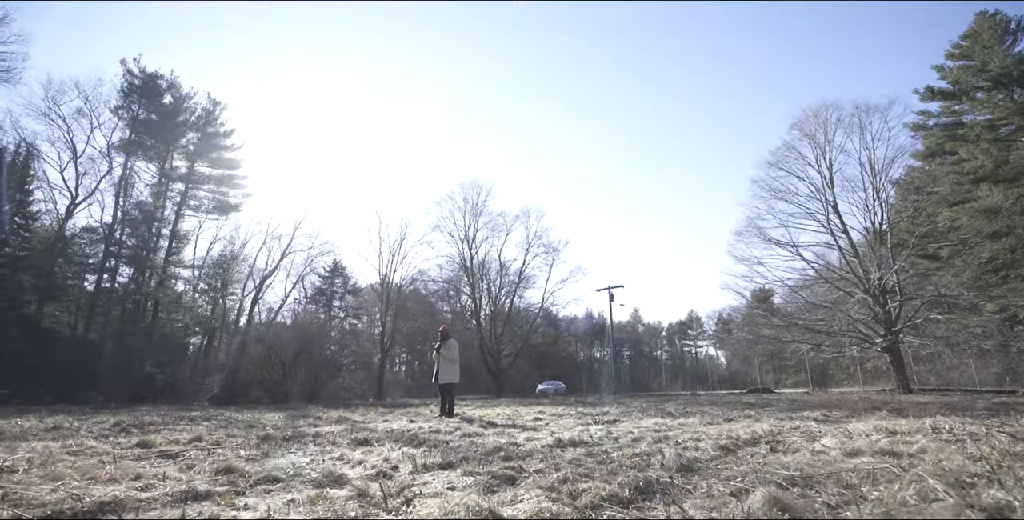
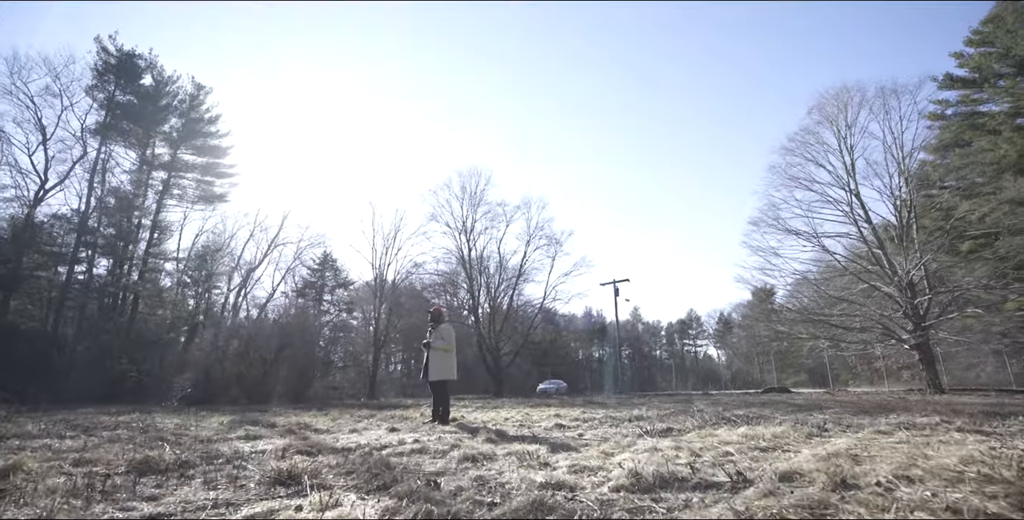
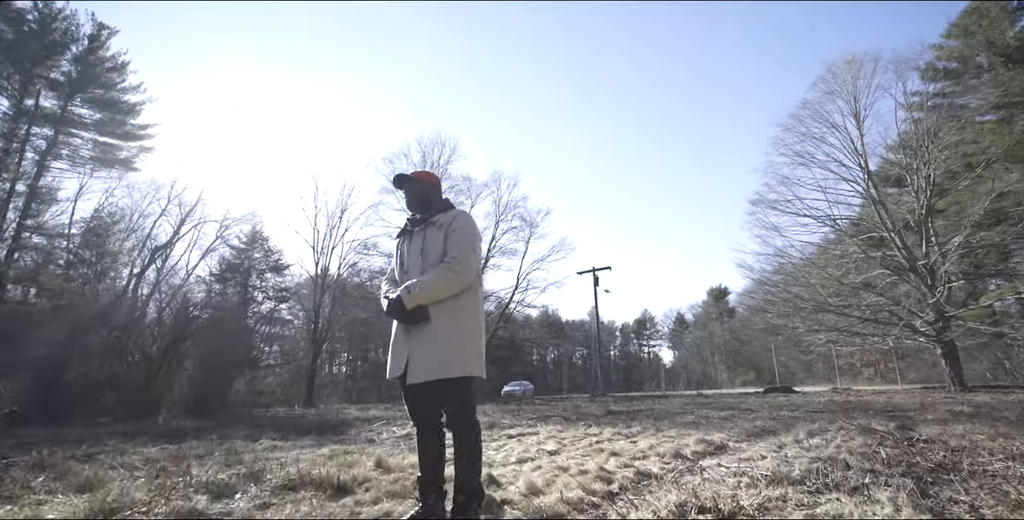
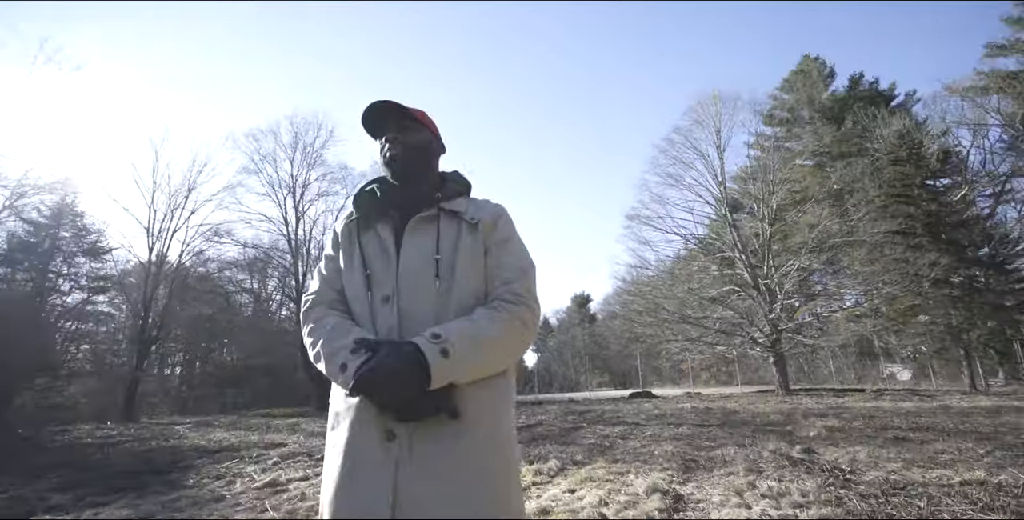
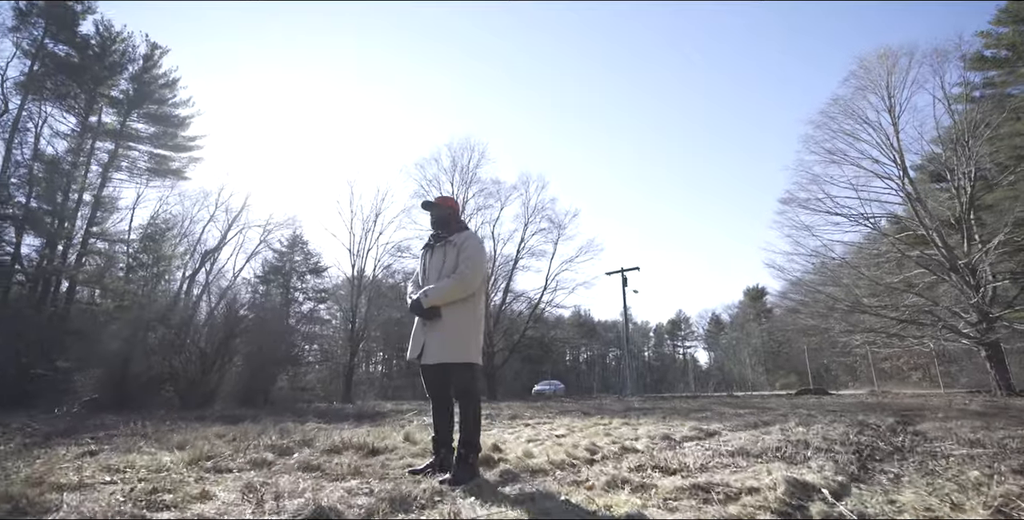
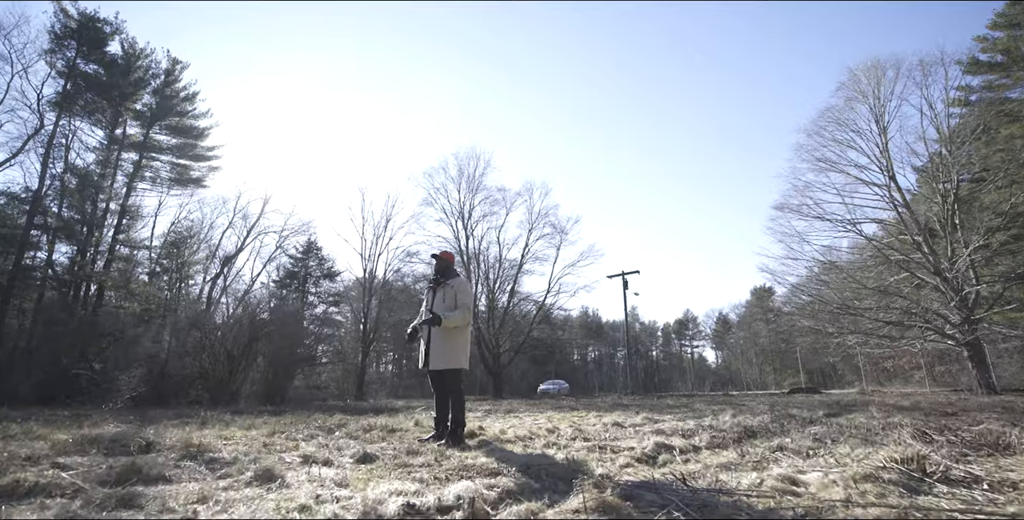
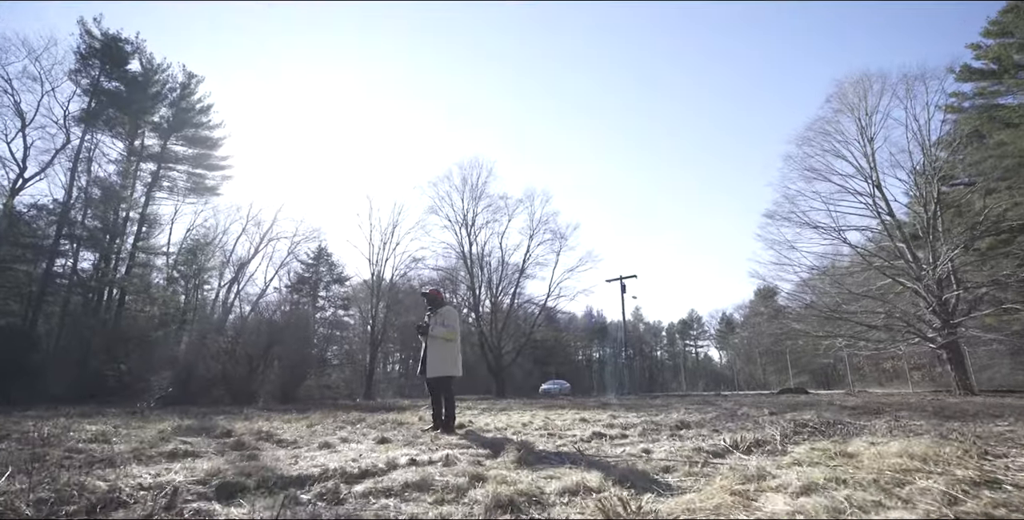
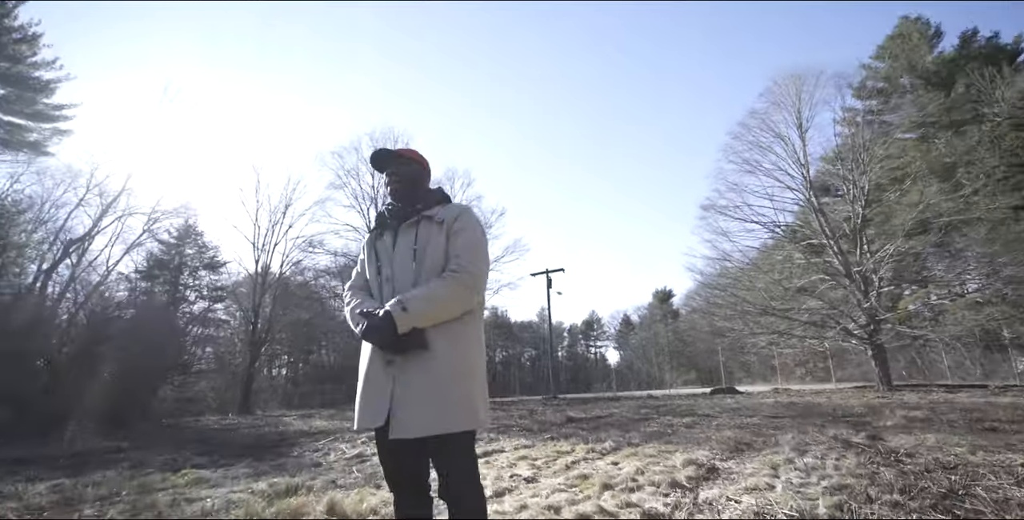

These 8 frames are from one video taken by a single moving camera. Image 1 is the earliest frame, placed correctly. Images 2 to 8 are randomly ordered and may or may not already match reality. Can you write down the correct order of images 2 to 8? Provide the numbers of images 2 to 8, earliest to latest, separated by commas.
2, 7, 6, 5, 3, 8, 4
